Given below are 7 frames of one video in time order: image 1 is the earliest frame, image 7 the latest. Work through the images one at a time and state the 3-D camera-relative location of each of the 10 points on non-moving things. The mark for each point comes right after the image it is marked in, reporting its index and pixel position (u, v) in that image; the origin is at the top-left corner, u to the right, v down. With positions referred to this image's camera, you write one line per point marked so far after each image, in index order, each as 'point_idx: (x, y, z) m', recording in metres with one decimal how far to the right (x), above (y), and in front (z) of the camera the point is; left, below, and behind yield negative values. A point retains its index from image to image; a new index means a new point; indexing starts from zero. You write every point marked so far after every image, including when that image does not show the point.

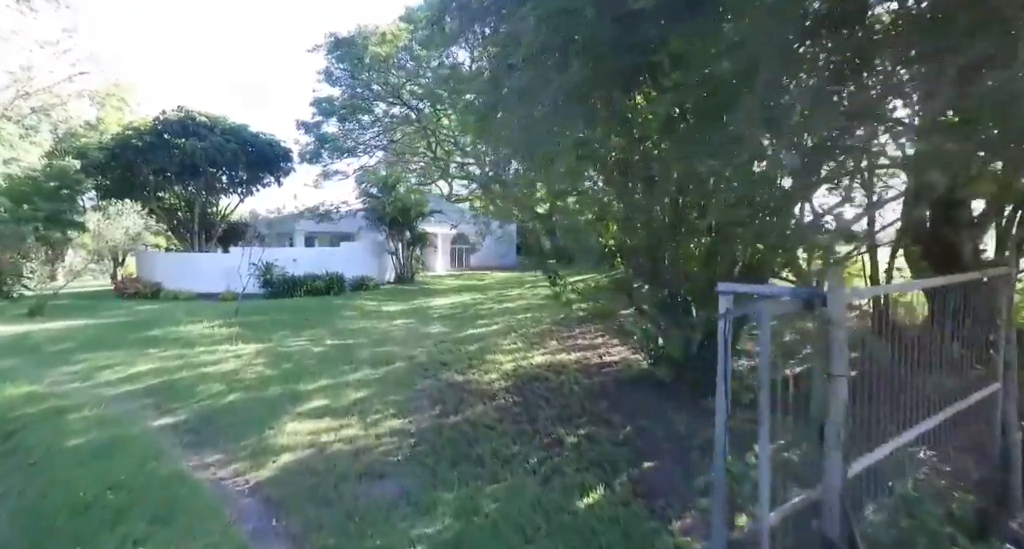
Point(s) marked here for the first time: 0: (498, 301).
0: (-0.3, -0.7, +11.4) m
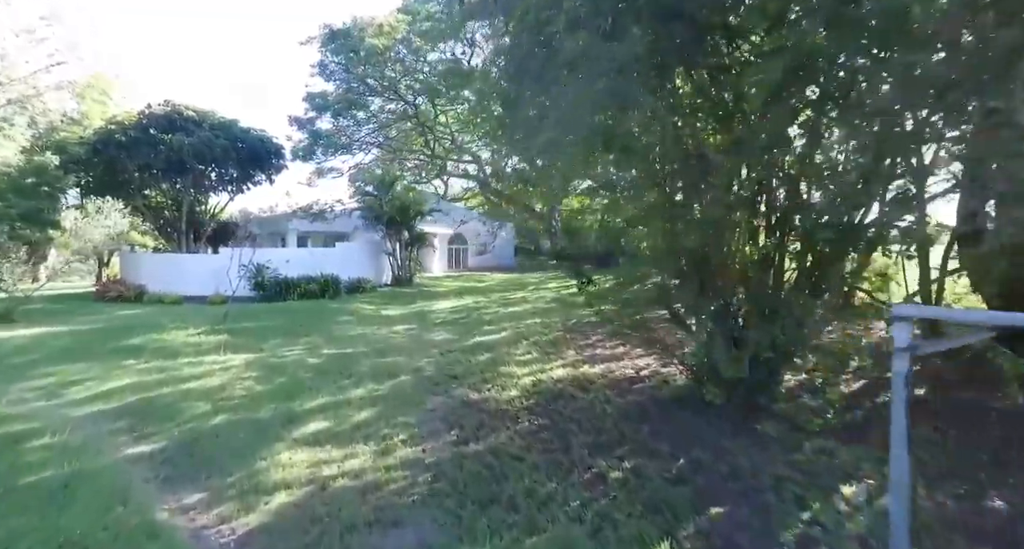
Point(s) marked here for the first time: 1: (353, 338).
0: (-0.2, -0.7, +10.9) m
1: (-2.4, -1.0, +7.5) m
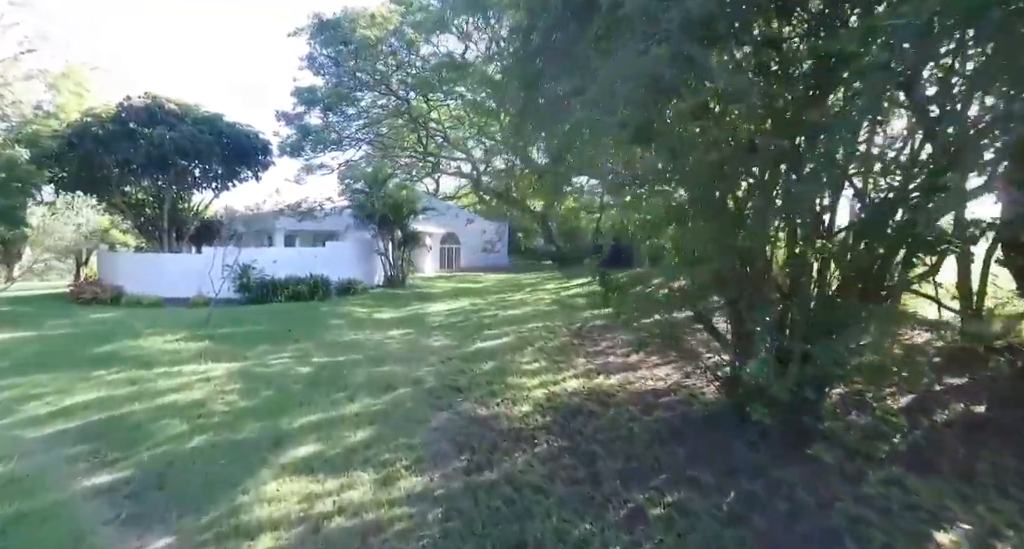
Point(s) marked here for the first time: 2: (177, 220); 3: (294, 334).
0: (-0.2, -0.7, +10.5) m
1: (-2.3, -1.0, +7.0) m
2: (-11.4, +1.9, +16.6) m
3: (-3.3, -0.9, +7.4) m
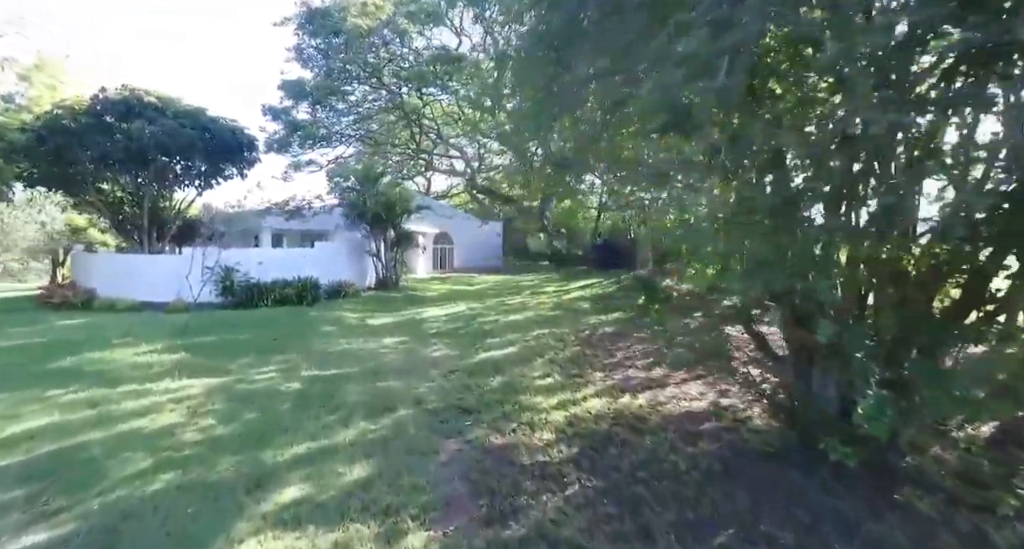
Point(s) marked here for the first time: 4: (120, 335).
0: (-0.2, -0.8, +9.9) m
1: (-2.2, -1.1, +6.4) m
2: (-11.5, +1.8, +15.8) m
3: (-3.2, -1.0, +6.8) m
4: (-5.7, -0.9, +7.0) m
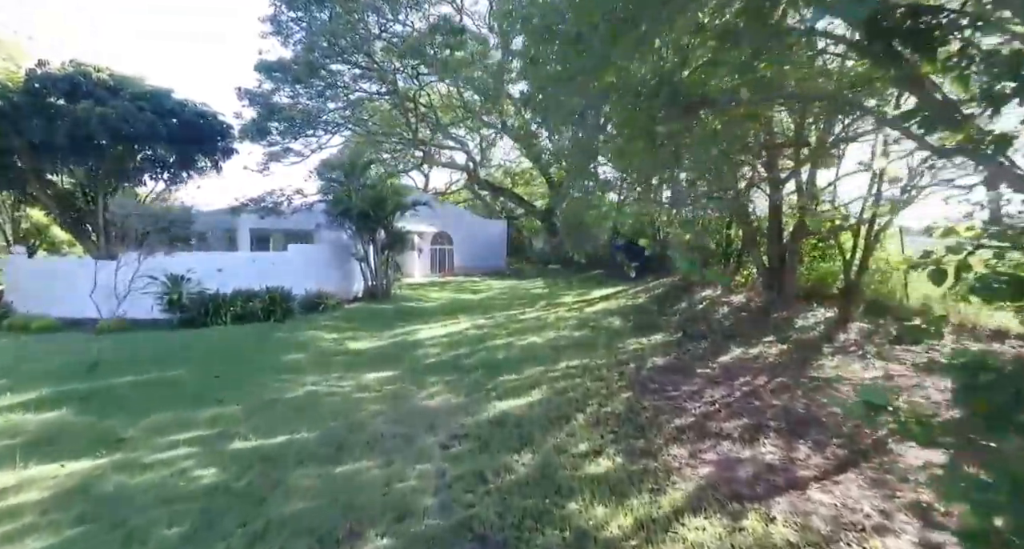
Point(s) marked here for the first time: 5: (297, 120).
0: (0.0, -0.9, +8.1) m
1: (-2.0, -1.3, +4.6) m
2: (-11.2, +1.7, +14.0) m
3: (-3.0, -1.1, +5.0) m
4: (-5.4, -1.1, +5.2) m
5: (-5.3, +3.7, +12.0) m
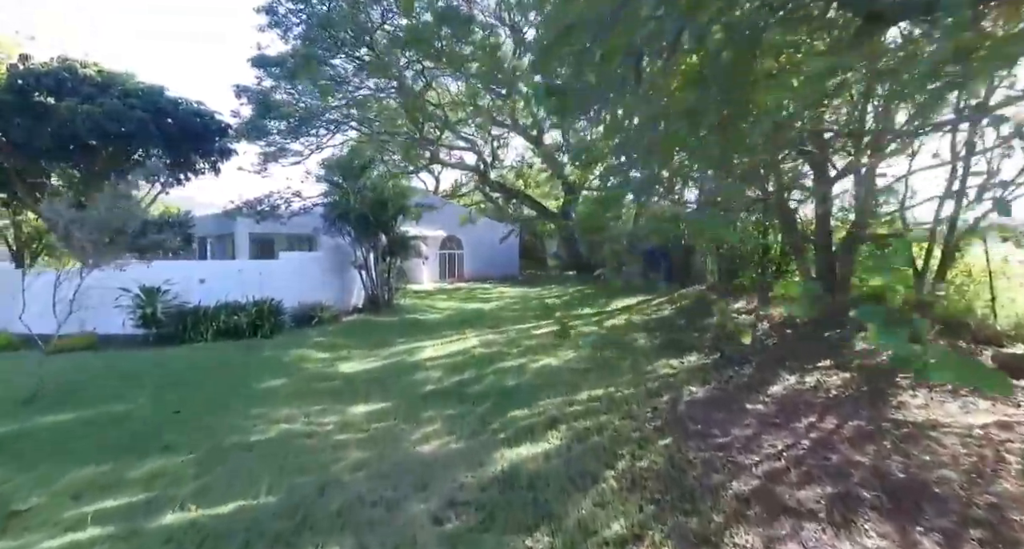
0: (+0.2, -1.1, +7.2) m
1: (-1.9, -1.4, +3.7) m
2: (-10.9, +1.5, +13.4) m
3: (-2.9, -1.3, +4.1) m
4: (-5.3, -1.2, +4.4) m
5: (-5.0, +3.6, +11.3) m
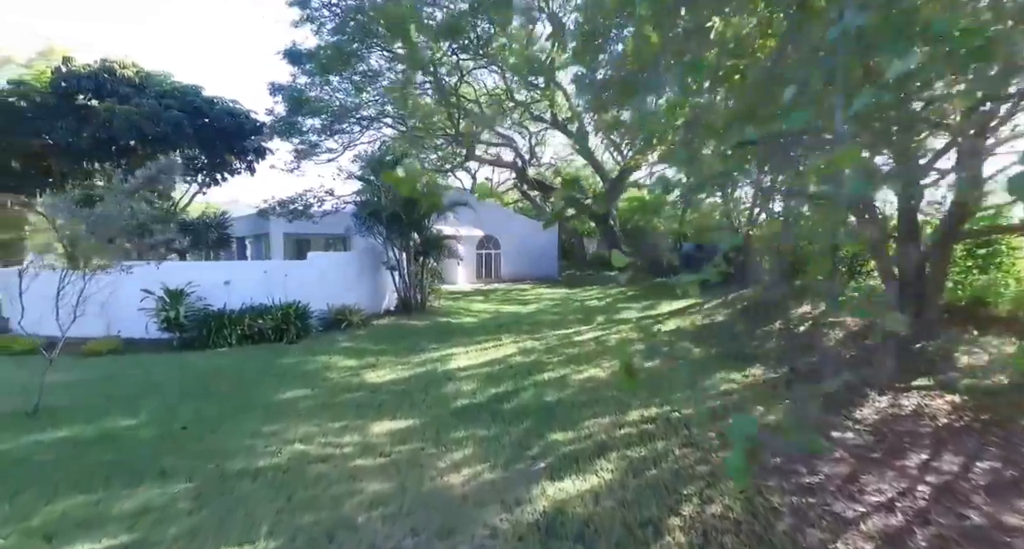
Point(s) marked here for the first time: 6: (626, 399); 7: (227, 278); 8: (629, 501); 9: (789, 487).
0: (+0.8, -1.1, +6.5) m
1: (-1.6, -1.4, +3.3) m
2: (-9.8, +1.5, +13.6) m
3: (-2.6, -1.3, +3.8) m
4: (-5.0, -1.2, +4.2) m
5: (-4.1, +3.5, +11.0) m
6: (+1.2, -1.3, +5.3) m
7: (-4.7, 0.0, +8.4) m
8: (+0.8, -1.4, +3.2) m
9: (+1.8, -1.4, +3.3) m
